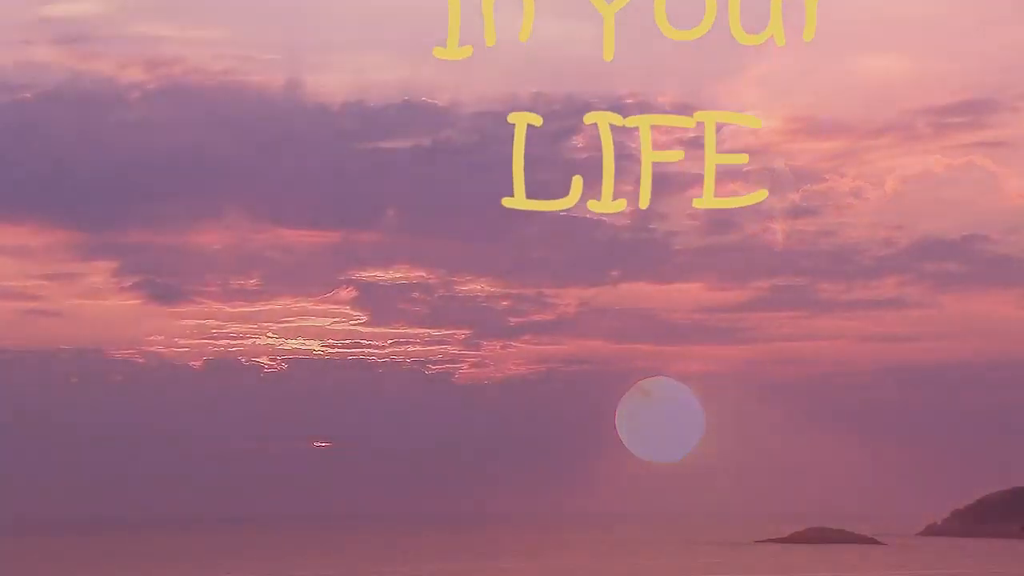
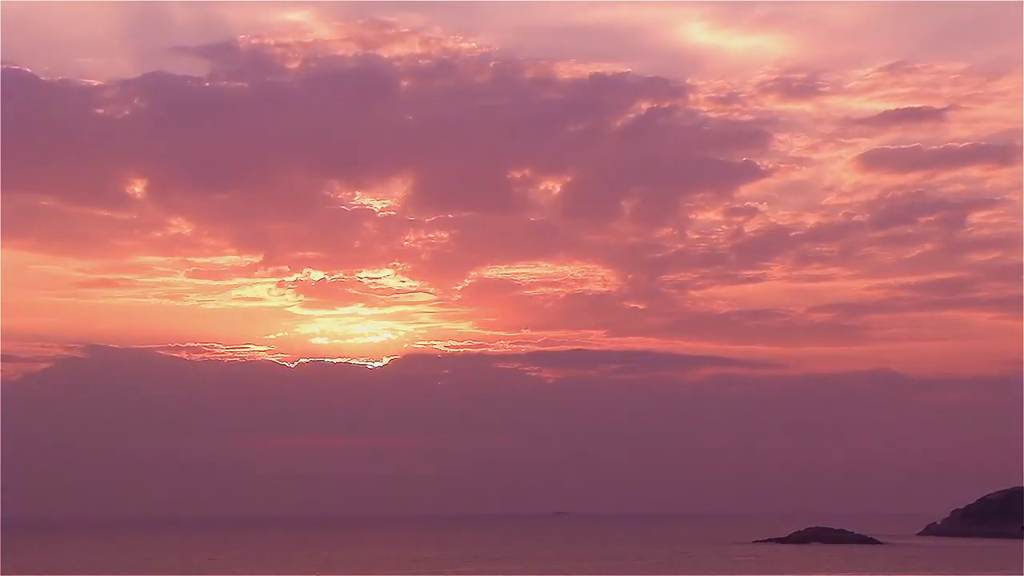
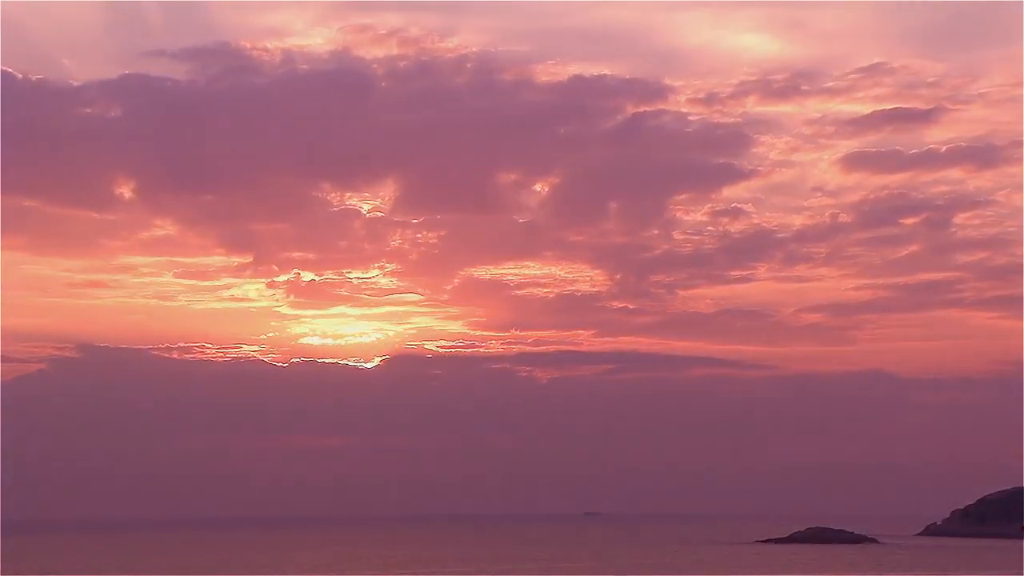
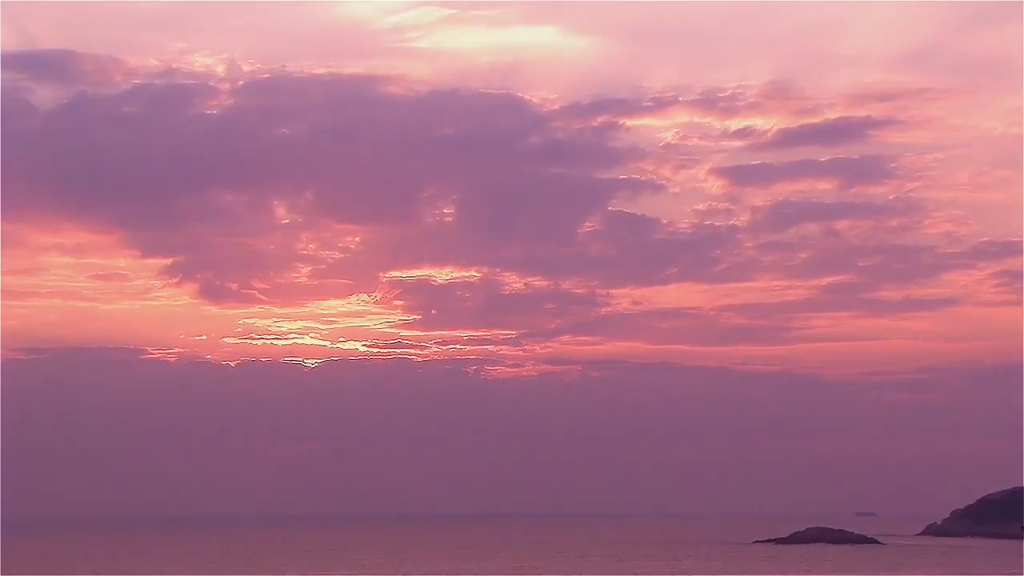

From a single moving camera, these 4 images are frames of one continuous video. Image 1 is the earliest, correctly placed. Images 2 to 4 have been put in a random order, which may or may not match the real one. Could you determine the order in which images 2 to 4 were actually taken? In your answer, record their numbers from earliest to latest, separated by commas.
4, 3, 2
